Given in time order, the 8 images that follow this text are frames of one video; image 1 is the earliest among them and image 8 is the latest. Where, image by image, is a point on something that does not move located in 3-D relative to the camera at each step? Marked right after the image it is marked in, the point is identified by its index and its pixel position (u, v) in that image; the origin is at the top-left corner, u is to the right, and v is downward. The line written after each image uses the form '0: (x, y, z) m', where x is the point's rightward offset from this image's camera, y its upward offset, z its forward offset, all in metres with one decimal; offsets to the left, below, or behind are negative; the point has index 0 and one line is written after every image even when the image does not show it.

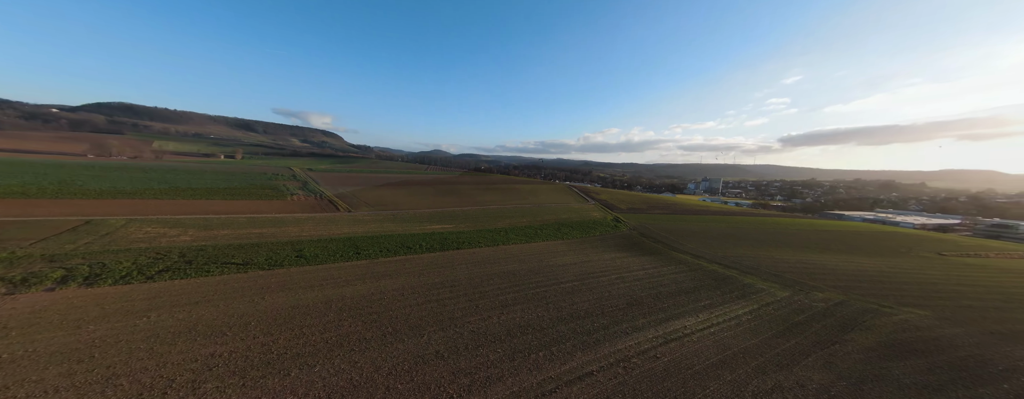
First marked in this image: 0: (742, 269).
0: (+15.2, -4.7, +17.6) m
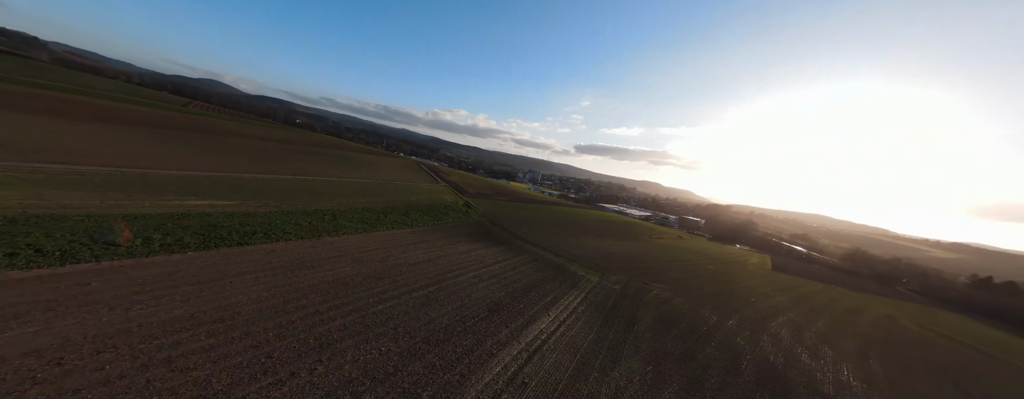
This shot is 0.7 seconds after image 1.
0: (+4.5, -4.6, +21.2) m
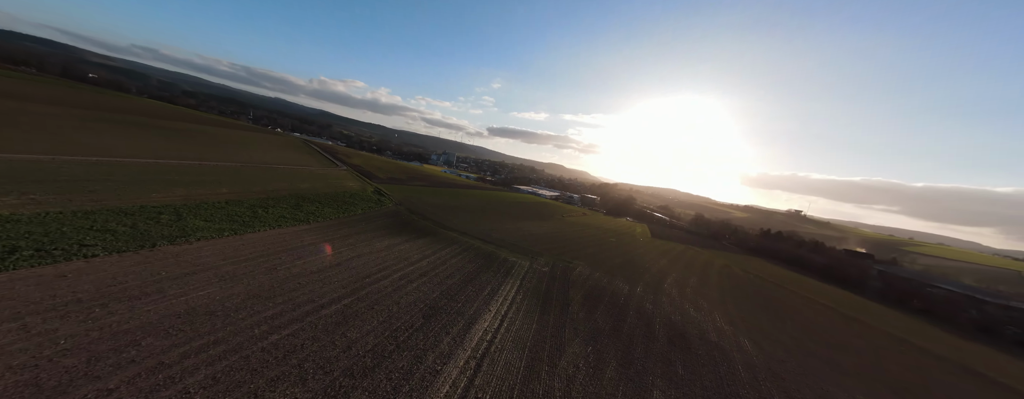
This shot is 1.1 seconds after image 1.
0: (-1.1, -3.5, +21.1) m
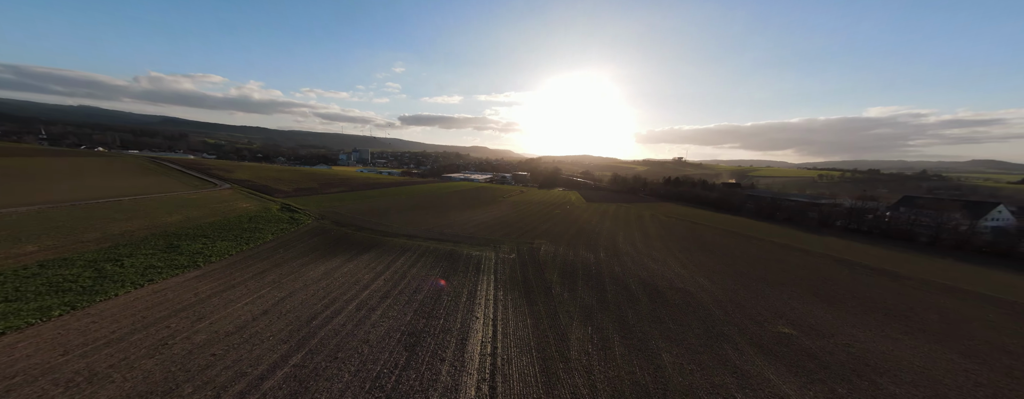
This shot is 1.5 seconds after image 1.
0: (-4.3, -3.0, +19.6) m
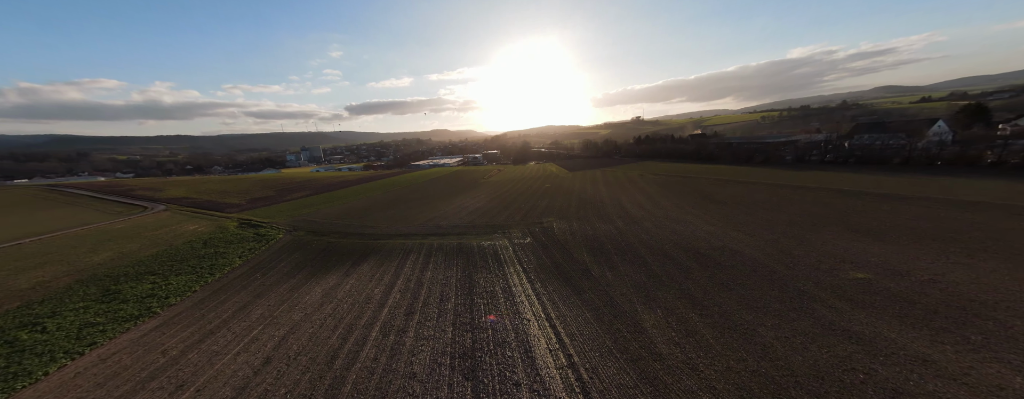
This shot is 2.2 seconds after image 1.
0: (-3.8, -2.2, +18.0) m
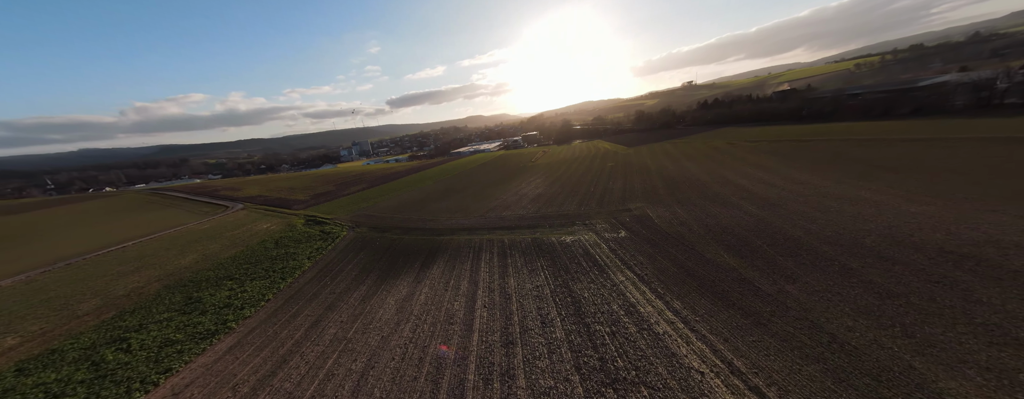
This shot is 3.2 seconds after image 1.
0: (+0.7, -1.5, +15.6) m
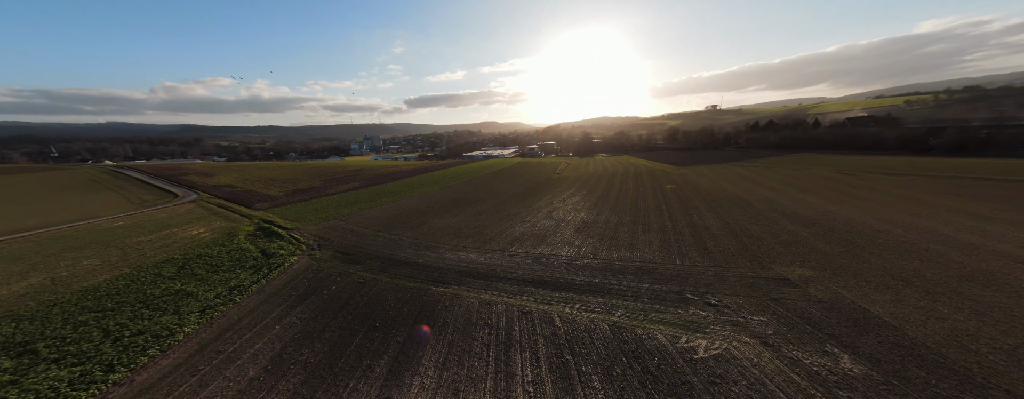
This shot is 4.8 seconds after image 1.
0: (+2.4, -2.8, +8.7) m
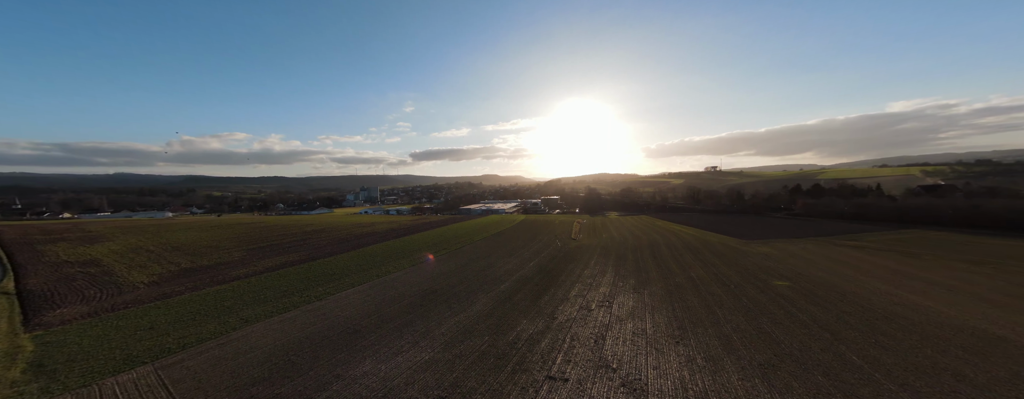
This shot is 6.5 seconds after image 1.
0: (+2.8, -5.1, -1.1) m
